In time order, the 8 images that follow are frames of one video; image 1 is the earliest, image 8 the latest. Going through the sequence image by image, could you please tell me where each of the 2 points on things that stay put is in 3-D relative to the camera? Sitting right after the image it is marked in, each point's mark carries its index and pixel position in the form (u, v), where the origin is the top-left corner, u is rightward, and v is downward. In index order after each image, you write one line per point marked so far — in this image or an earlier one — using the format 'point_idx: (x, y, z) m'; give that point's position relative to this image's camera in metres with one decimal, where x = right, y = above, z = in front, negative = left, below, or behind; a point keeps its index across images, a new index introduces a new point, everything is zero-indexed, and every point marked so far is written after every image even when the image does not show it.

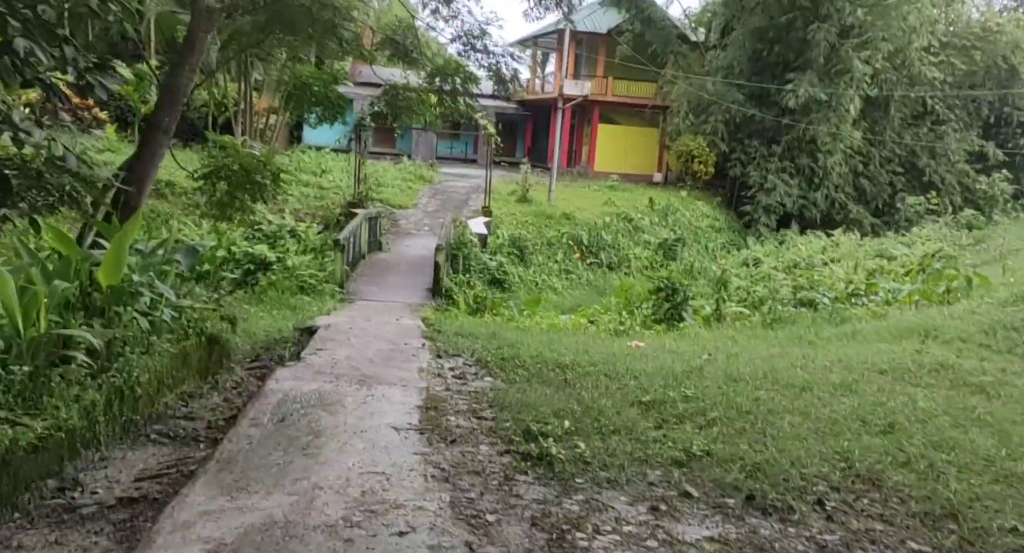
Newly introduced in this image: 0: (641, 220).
0: (+2.4, +1.0, +16.6) m
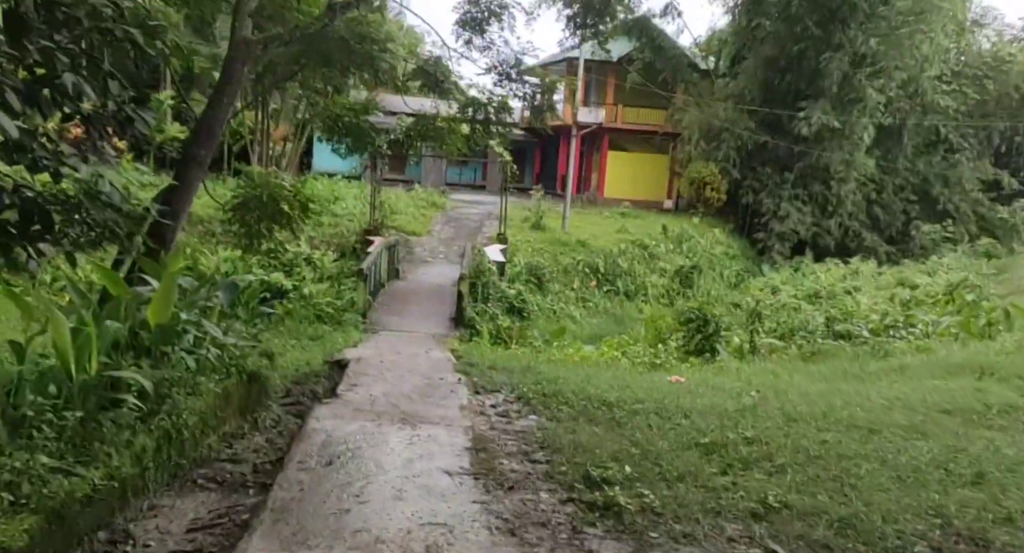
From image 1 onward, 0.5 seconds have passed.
0: (+2.6, +0.5, +16.5) m
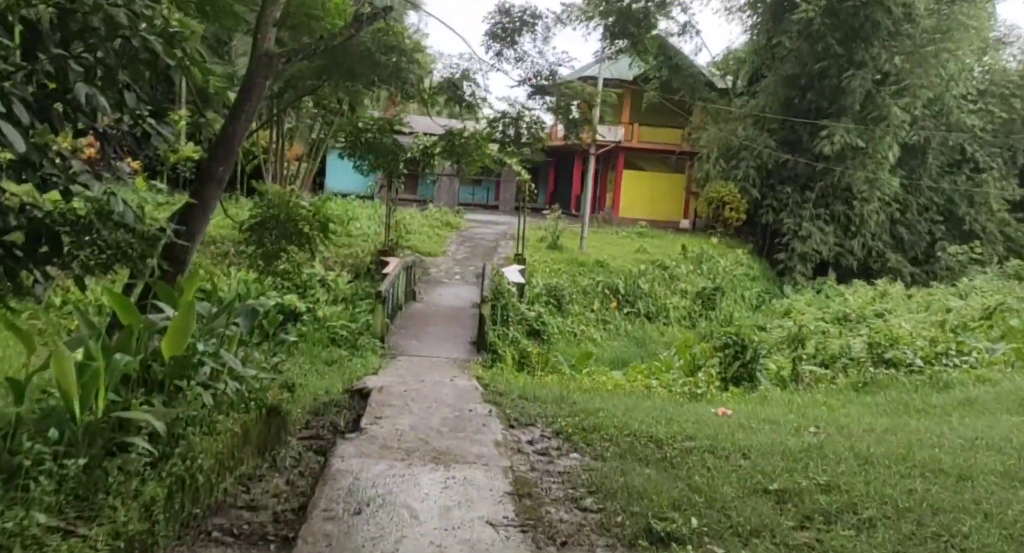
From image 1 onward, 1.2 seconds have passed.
0: (+2.9, +0.2, +16.2) m
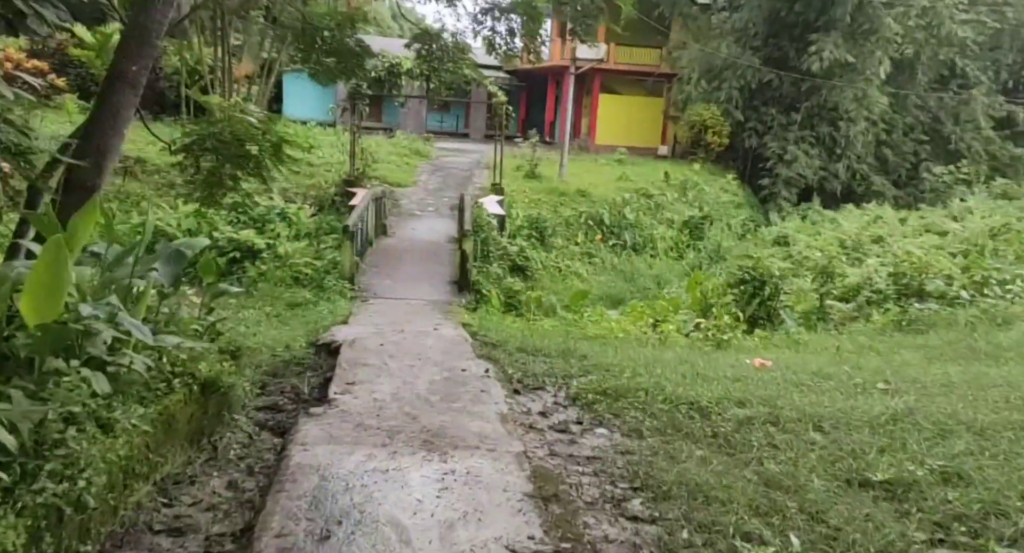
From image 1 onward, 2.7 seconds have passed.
0: (+2.5, +1.4, +15.3) m
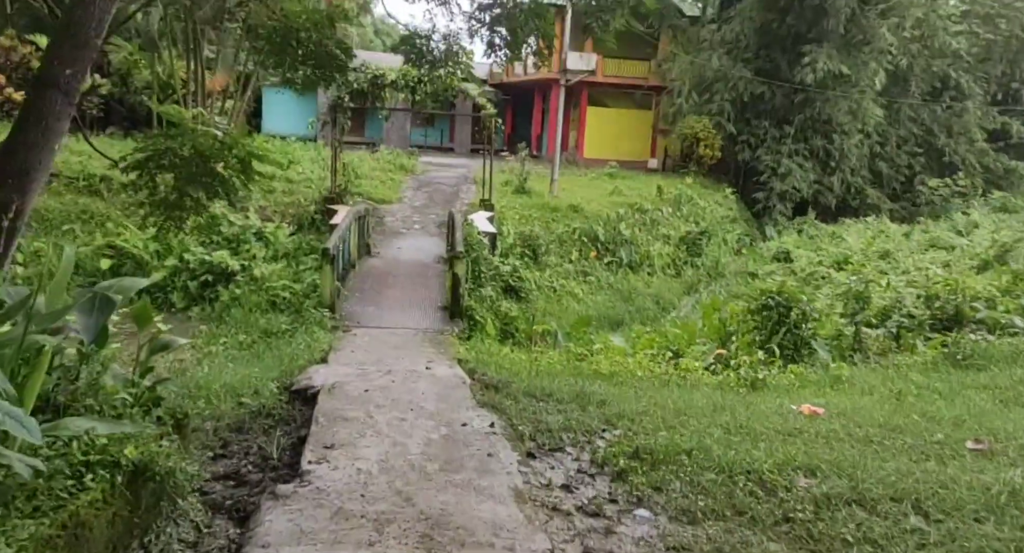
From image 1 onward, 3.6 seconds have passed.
0: (+2.3, +1.1, +14.8) m
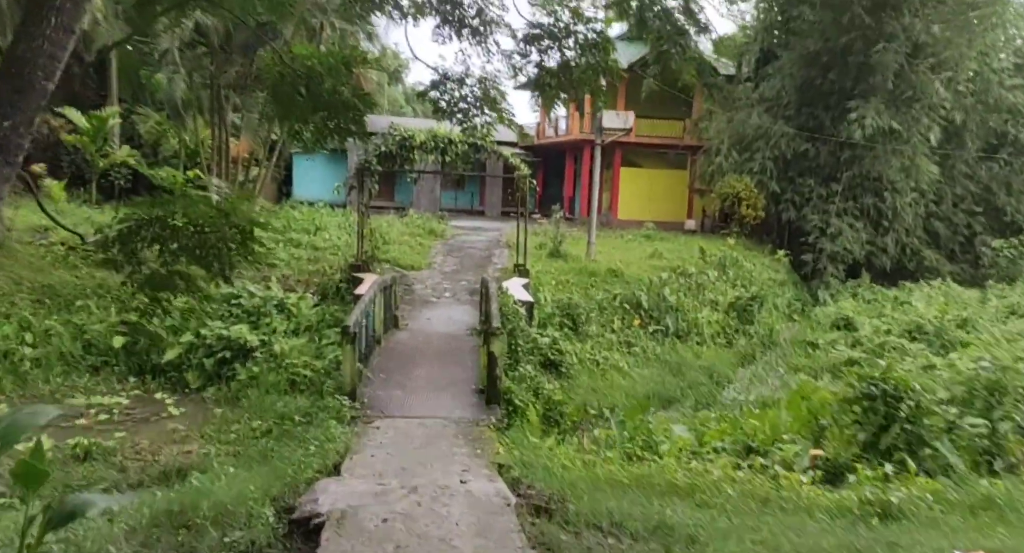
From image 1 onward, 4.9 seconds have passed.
0: (+2.9, 0.0, +13.9) m
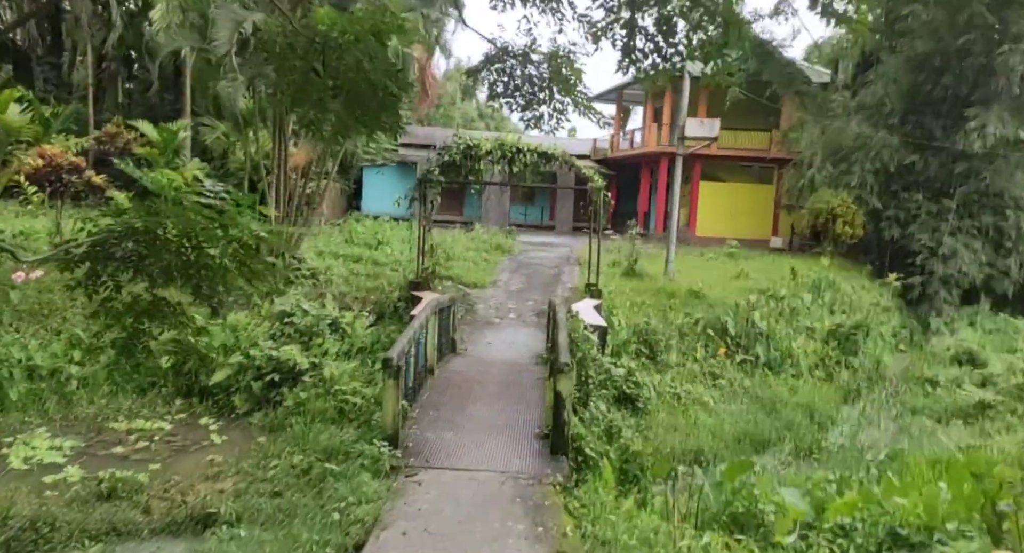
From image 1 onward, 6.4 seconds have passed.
0: (+3.9, -0.3, +12.5) m
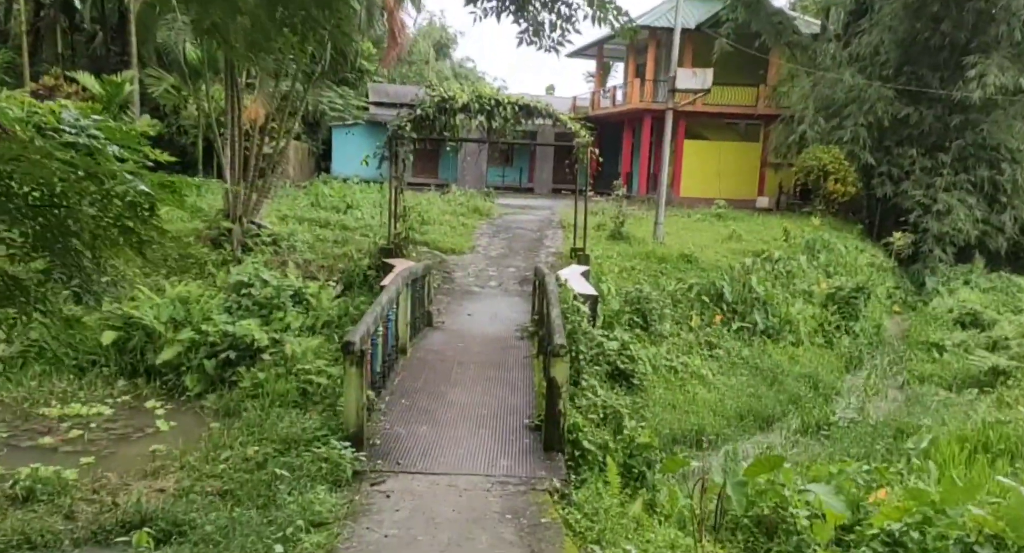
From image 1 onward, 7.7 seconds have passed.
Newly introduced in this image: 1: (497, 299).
0: (+3.6, +0.2, +11.8) m
1: (-0.1, -0.2, +8.8) m
